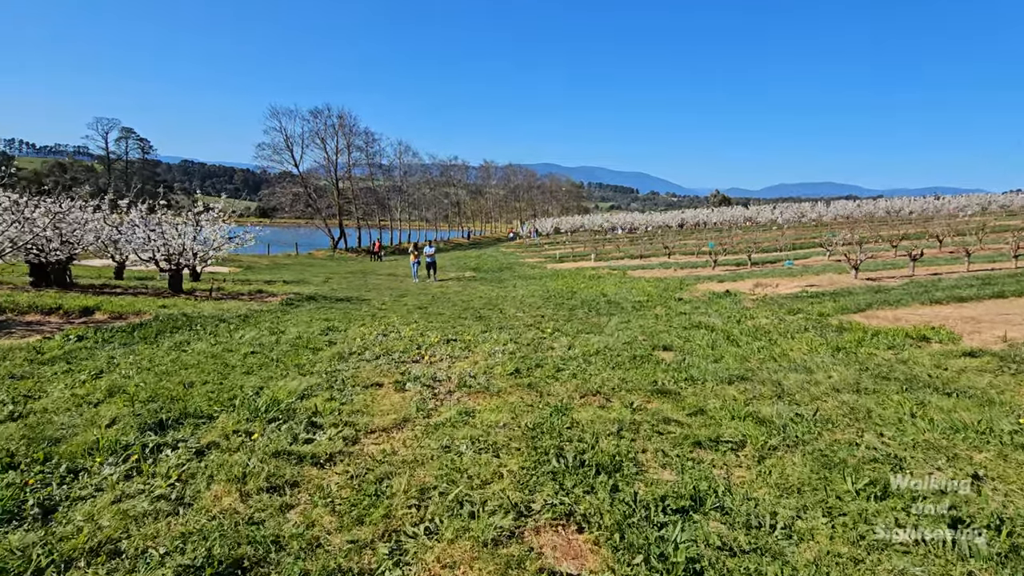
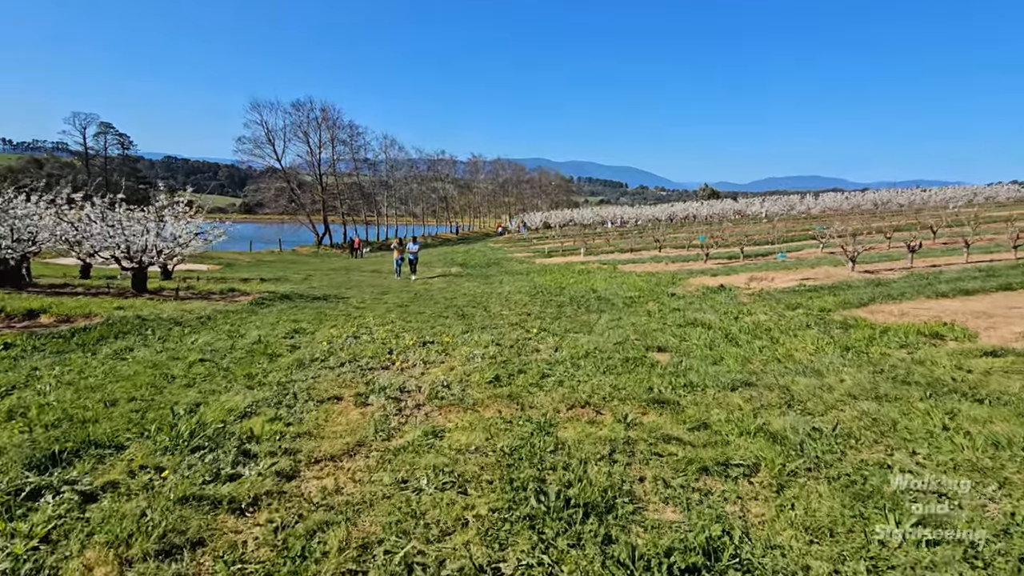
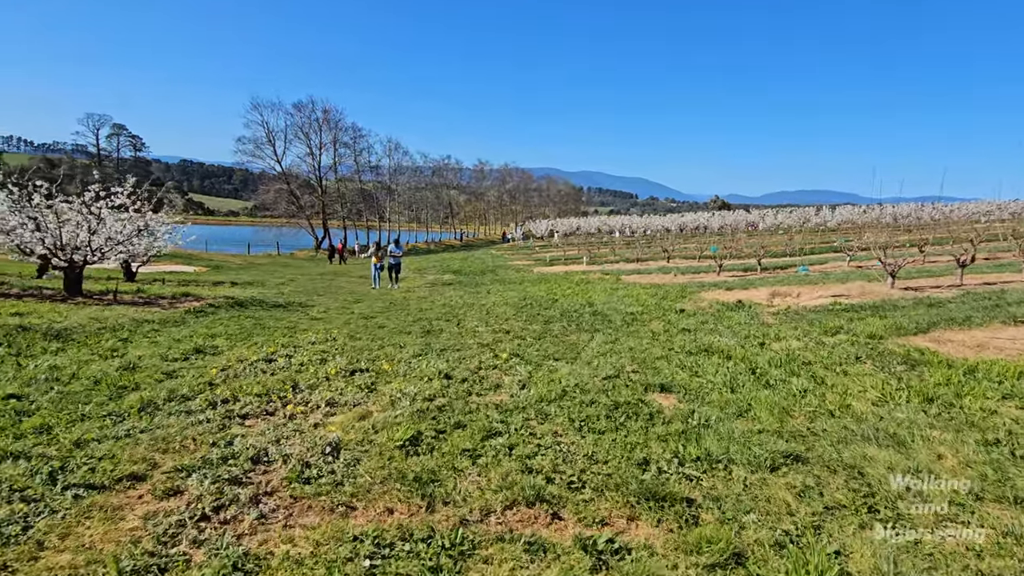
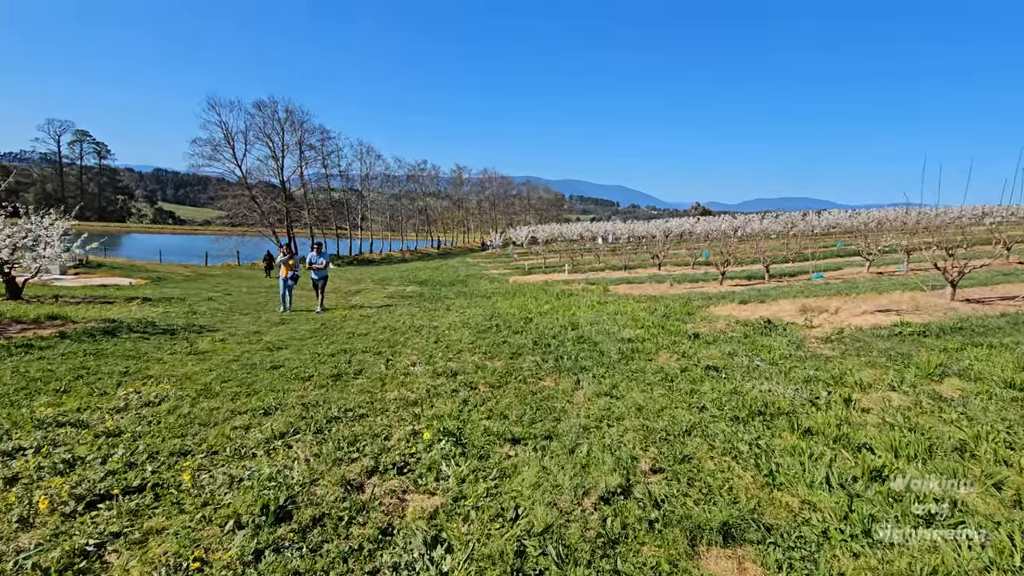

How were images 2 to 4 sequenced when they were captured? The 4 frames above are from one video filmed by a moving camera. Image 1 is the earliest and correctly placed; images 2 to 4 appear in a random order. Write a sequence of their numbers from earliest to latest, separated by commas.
2, 3, 4
